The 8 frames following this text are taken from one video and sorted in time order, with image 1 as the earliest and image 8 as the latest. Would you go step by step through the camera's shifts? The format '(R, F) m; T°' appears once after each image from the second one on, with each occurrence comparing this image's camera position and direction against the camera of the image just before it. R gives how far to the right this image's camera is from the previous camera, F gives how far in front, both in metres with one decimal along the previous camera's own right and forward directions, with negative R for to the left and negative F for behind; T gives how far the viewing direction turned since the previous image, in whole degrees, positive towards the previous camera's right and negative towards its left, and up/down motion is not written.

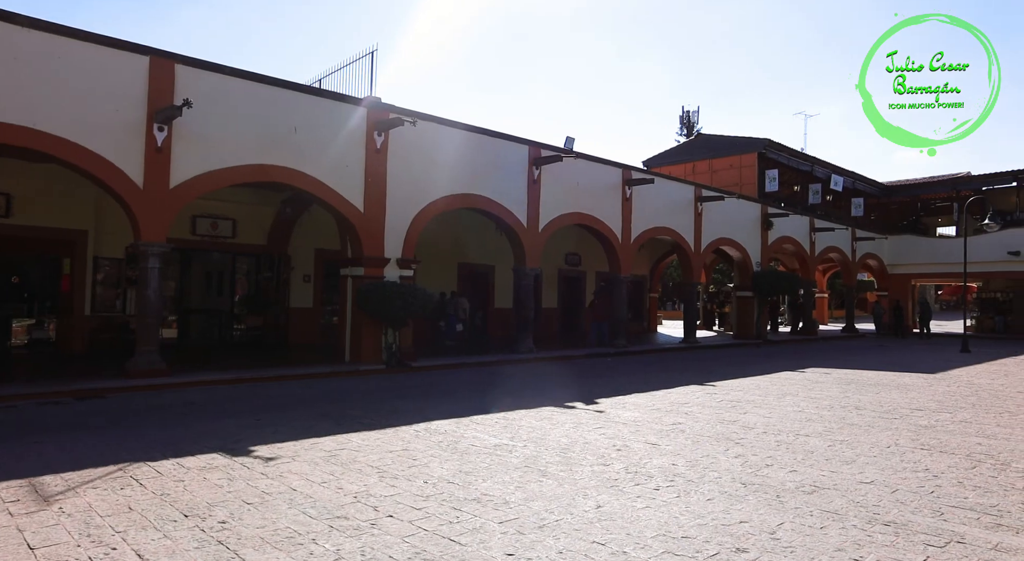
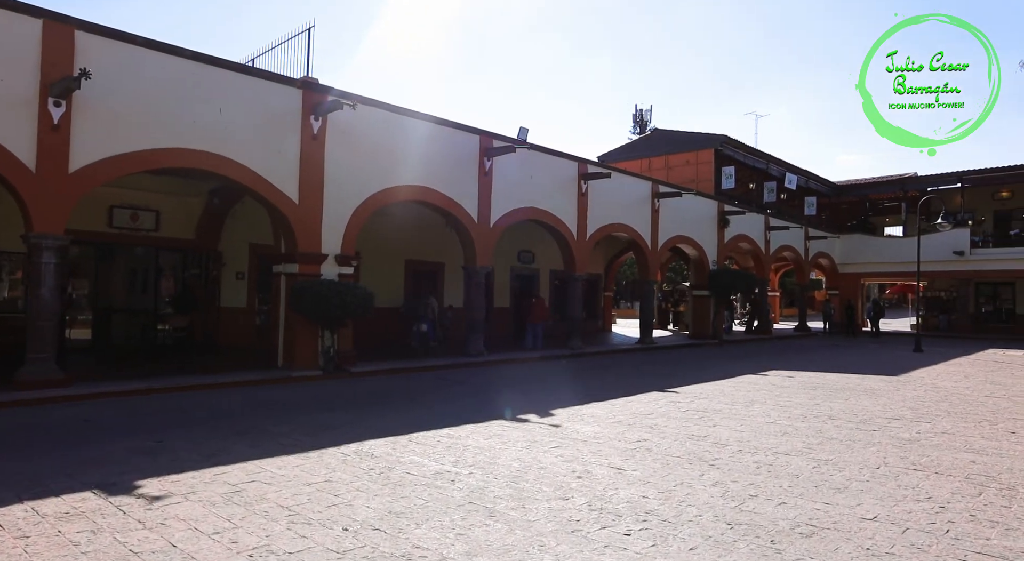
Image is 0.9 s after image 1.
(+0.1, +0.9) m; +4°
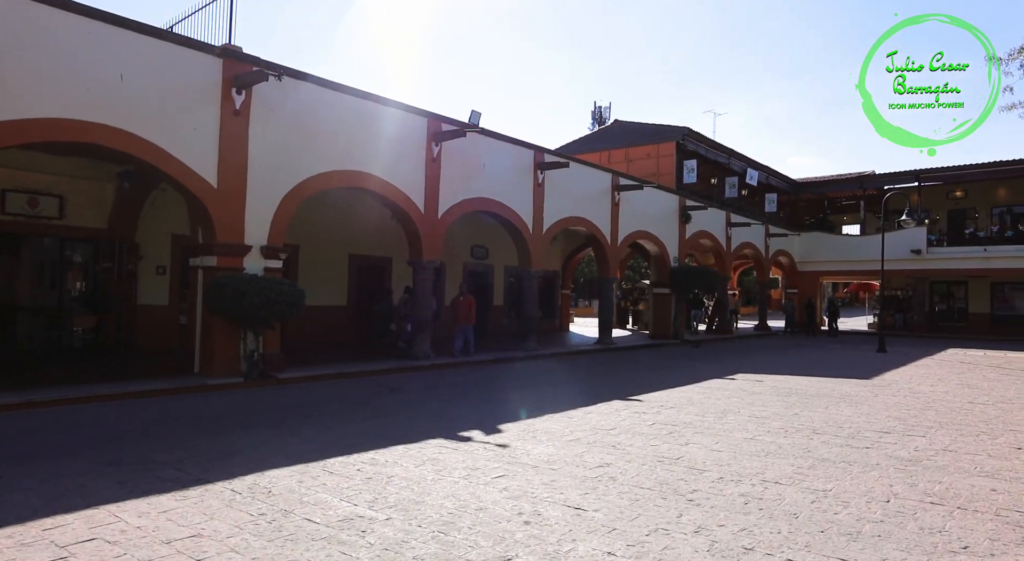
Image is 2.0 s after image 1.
(+0.2, +1.2) m; +3°
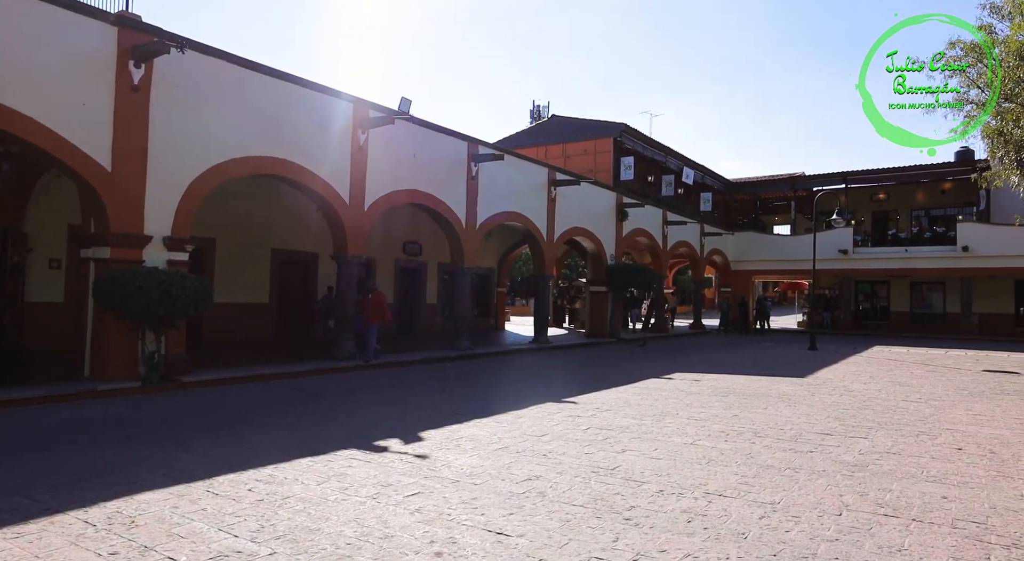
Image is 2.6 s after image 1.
(+0.1, +0.6) m; +5°
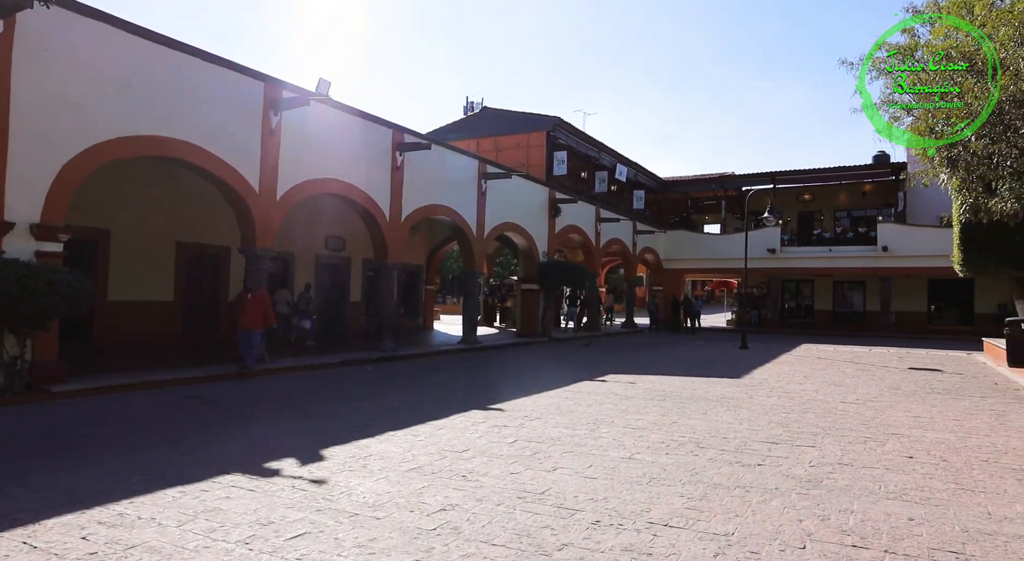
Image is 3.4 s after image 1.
(+0.1, +0.8) m; +5°
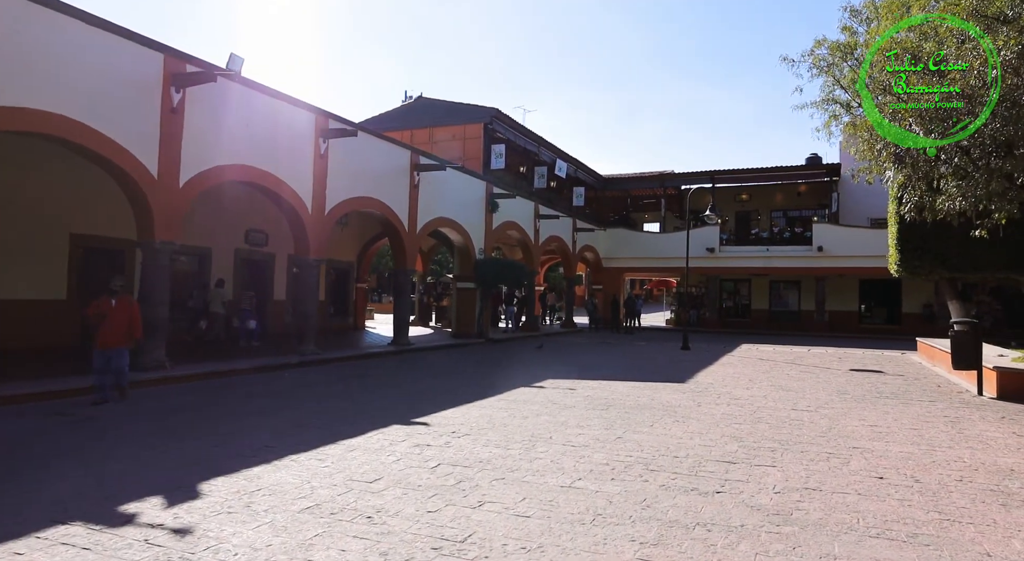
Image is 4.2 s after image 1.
(+0.1, +0.9) m; +5°
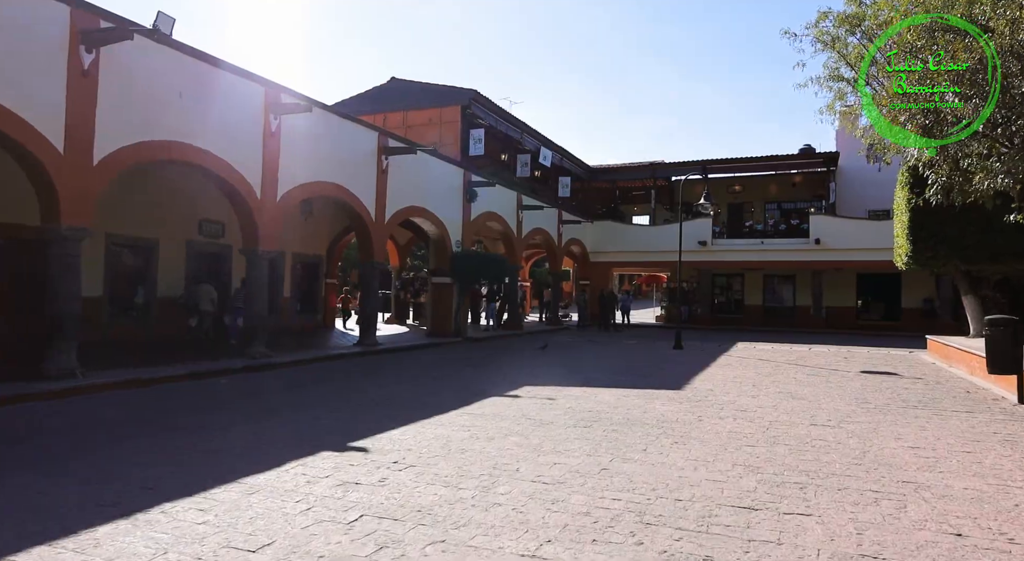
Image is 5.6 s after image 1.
(+0.3, +1.5) m; +1°
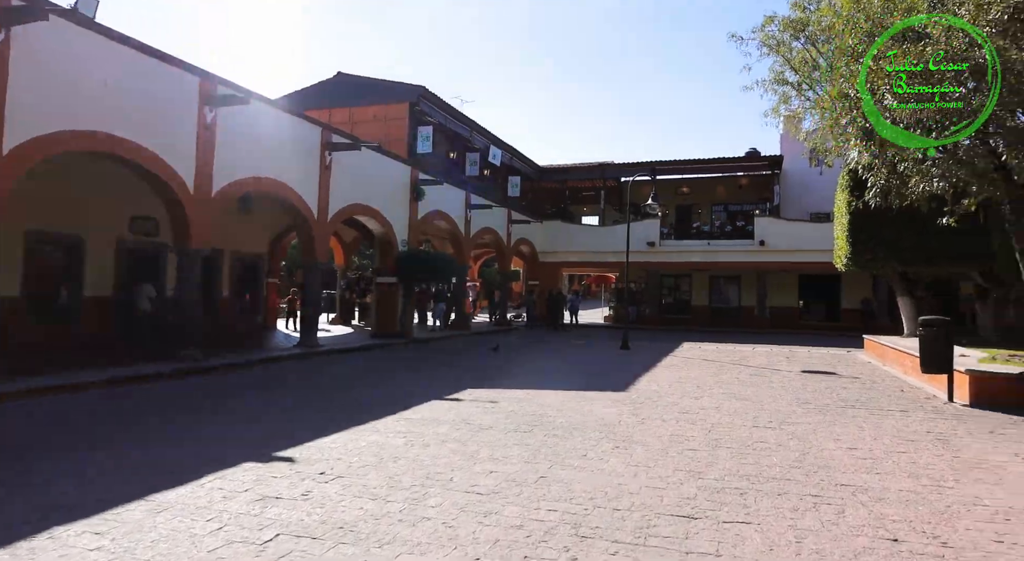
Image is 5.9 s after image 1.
(+0.1, +0.2) m; +4°
